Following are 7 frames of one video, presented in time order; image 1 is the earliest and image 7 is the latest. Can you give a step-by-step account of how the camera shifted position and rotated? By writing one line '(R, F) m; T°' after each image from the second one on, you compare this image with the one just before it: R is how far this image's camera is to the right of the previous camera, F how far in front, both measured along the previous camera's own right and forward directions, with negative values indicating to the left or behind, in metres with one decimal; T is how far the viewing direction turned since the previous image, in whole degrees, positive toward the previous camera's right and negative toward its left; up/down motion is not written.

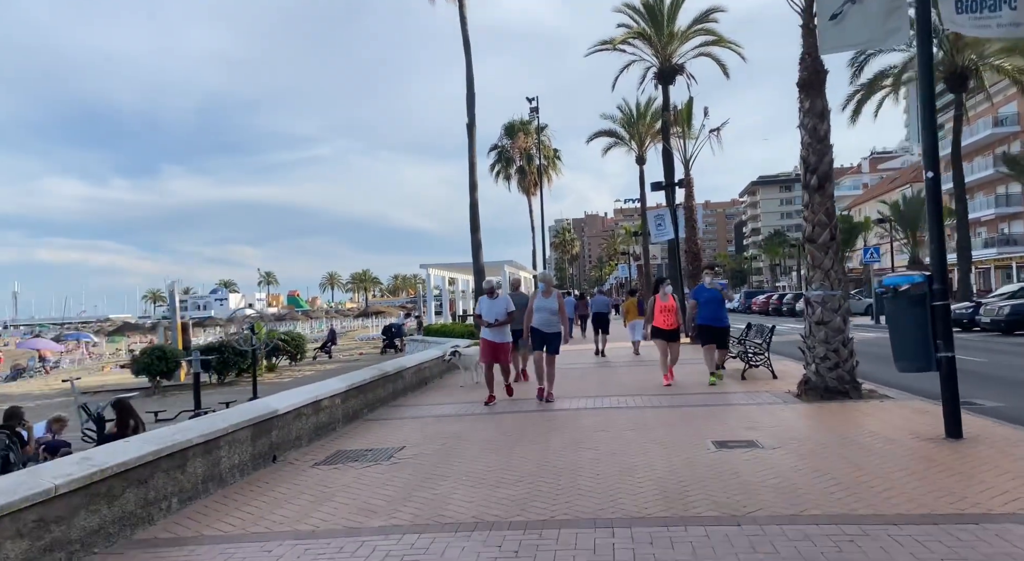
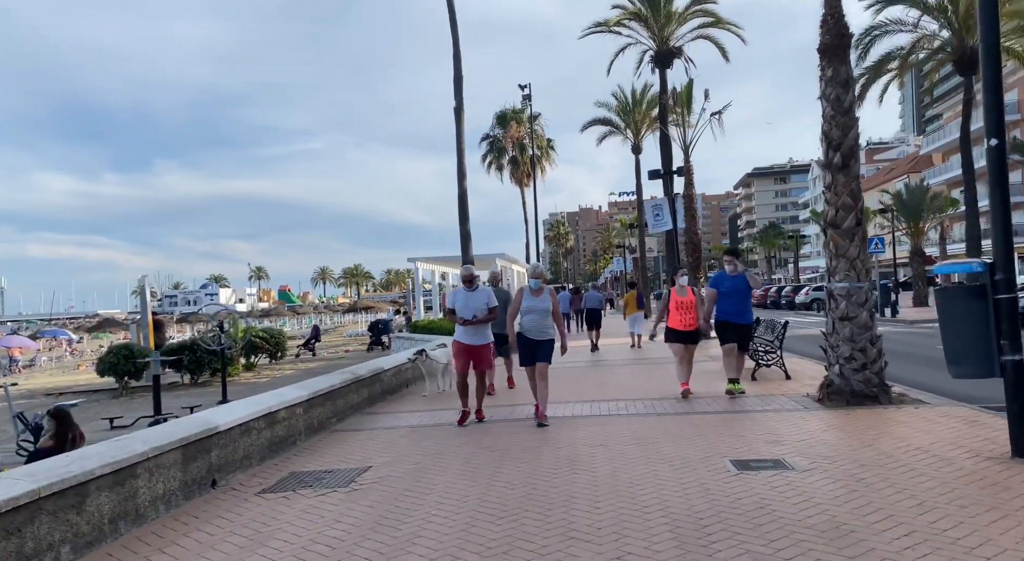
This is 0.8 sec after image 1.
(+0.1, +1.1) m; 0°
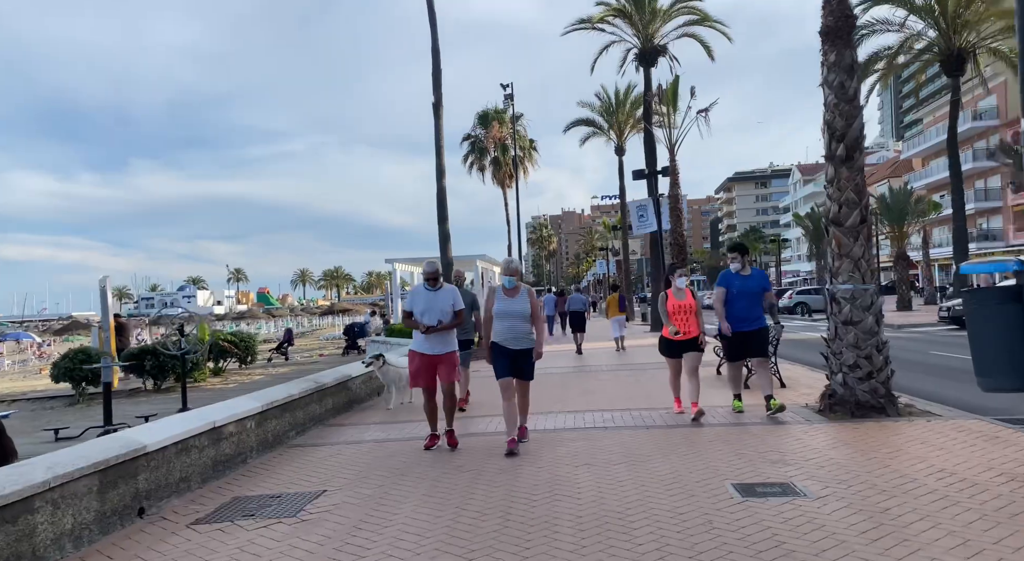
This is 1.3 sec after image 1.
(+0.1, +0.7) m; +1°
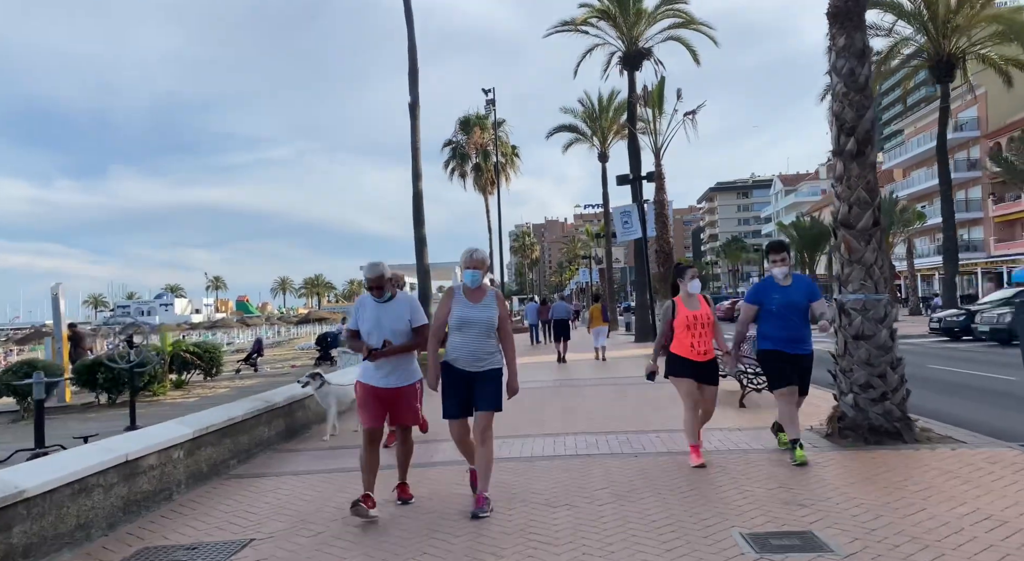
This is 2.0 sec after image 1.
(+0.1, +0.9) m; +1°
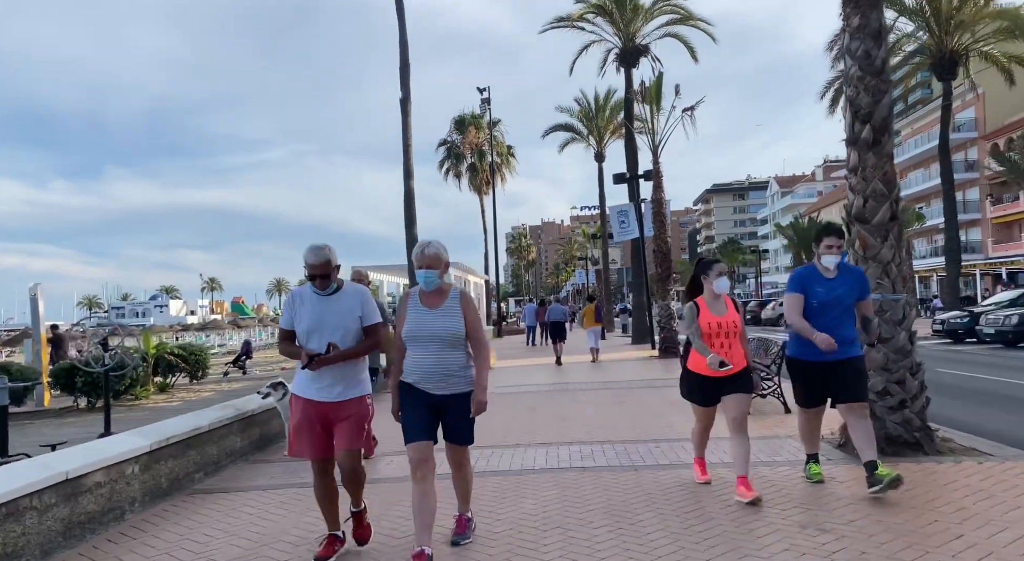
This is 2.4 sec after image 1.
(+0.1, +0.5) m; 0°
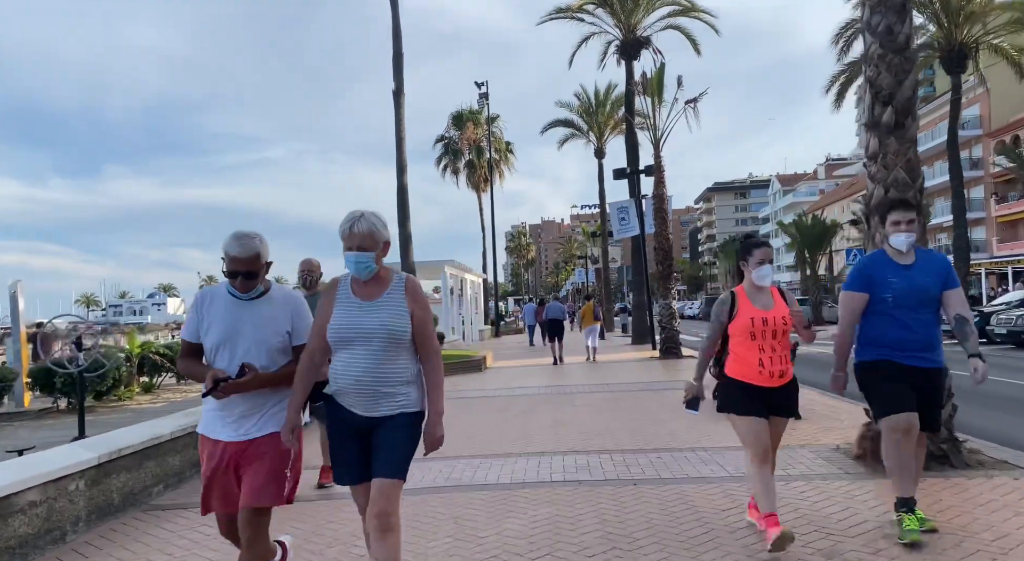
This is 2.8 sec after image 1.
(+0.1, +0.6) m; 0°
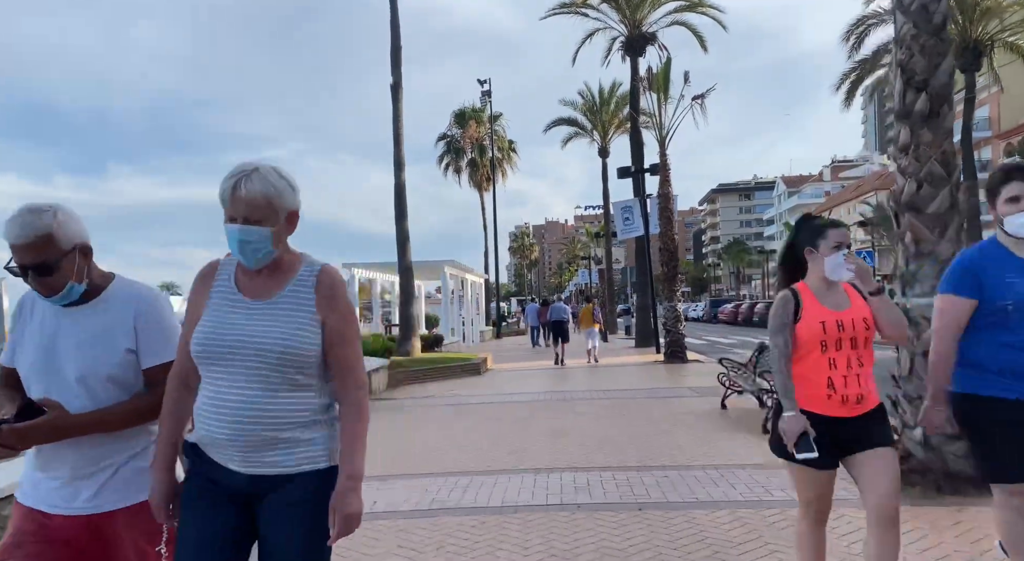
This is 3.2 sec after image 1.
(+0.1, +0.5) m; 0°
